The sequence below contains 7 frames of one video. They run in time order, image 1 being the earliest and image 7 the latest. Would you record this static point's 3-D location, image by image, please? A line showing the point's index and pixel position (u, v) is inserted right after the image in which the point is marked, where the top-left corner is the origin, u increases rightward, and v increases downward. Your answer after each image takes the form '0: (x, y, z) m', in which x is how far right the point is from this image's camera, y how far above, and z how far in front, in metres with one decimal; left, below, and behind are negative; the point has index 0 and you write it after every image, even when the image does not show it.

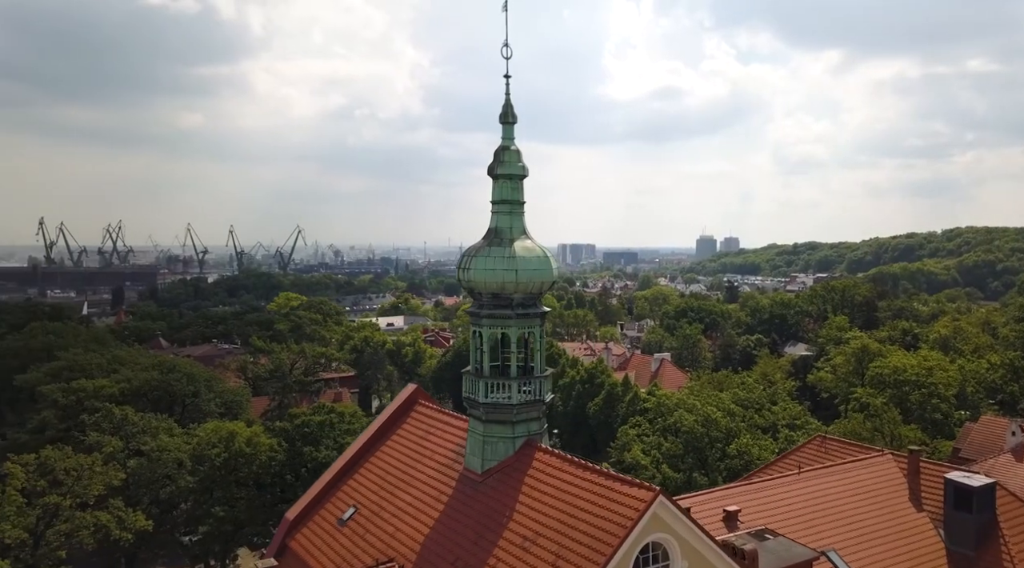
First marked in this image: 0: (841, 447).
0: (+7.9, -4.1, +18.9) m
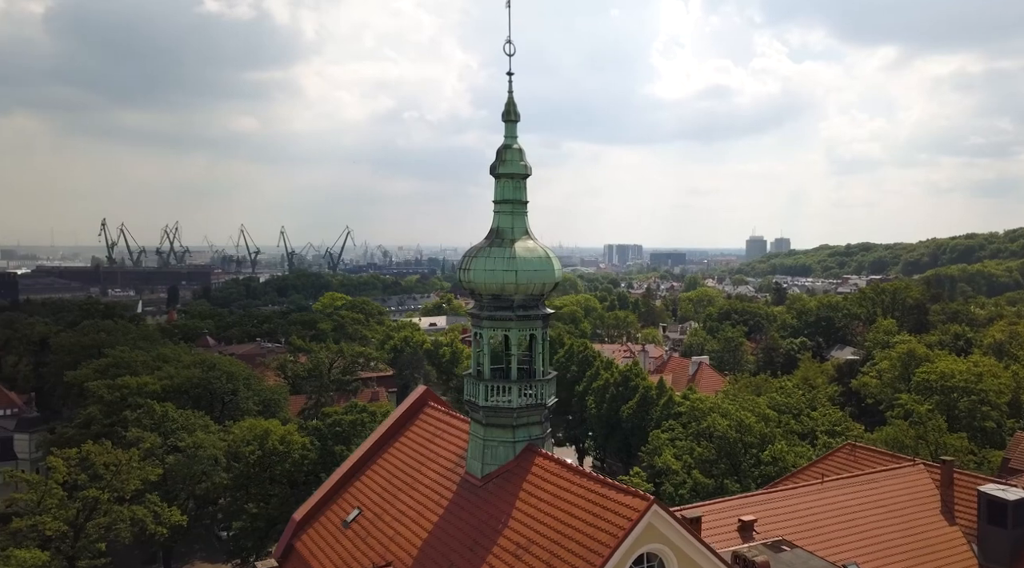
0: (+8.4, -4.1, +18.3) m
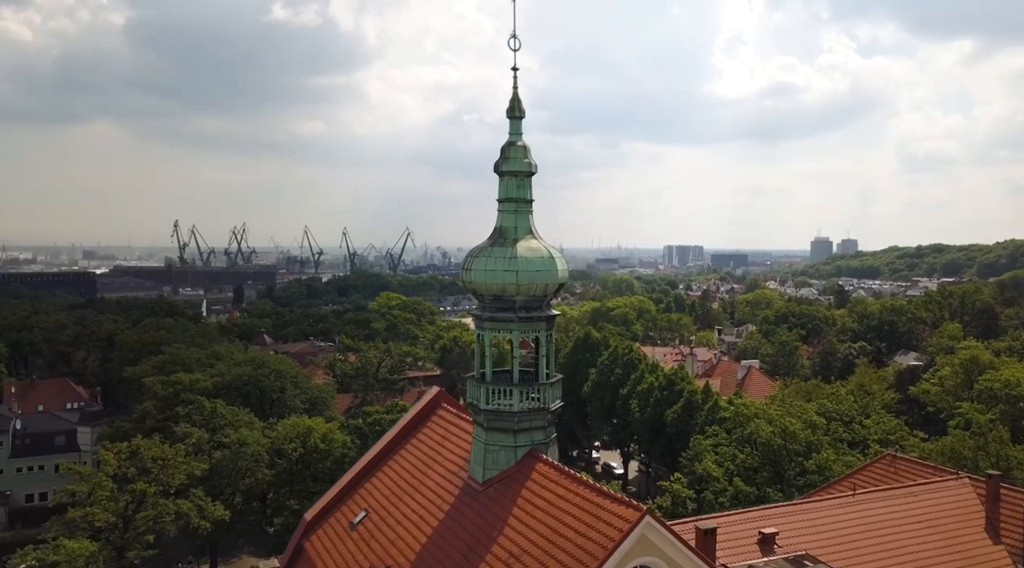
0: (+9.0, -4.2, +17.4) m
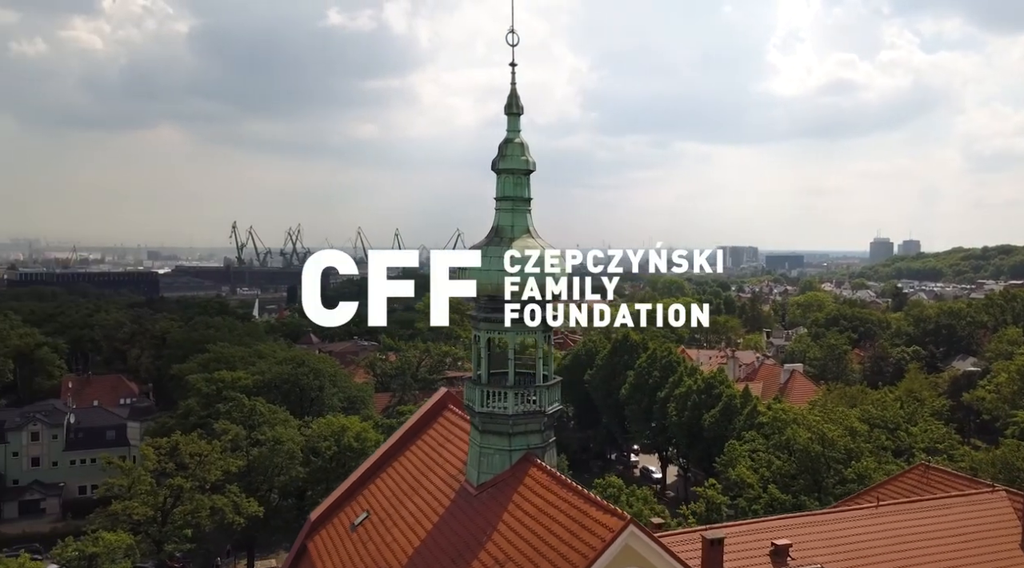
0: (+9.4, -4.2, +16.5) m
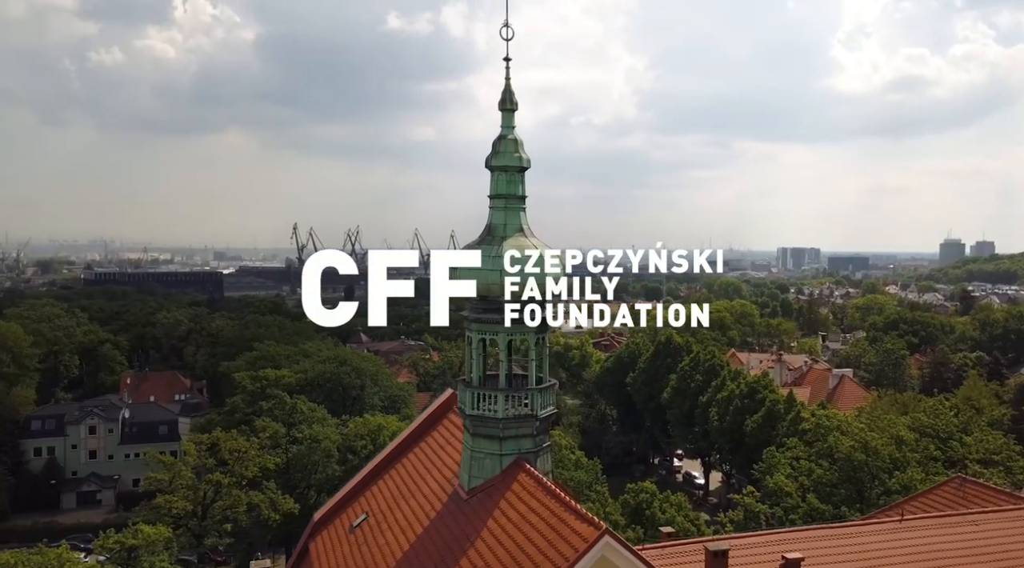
0: (+9.7, -4.3, +15.6) m
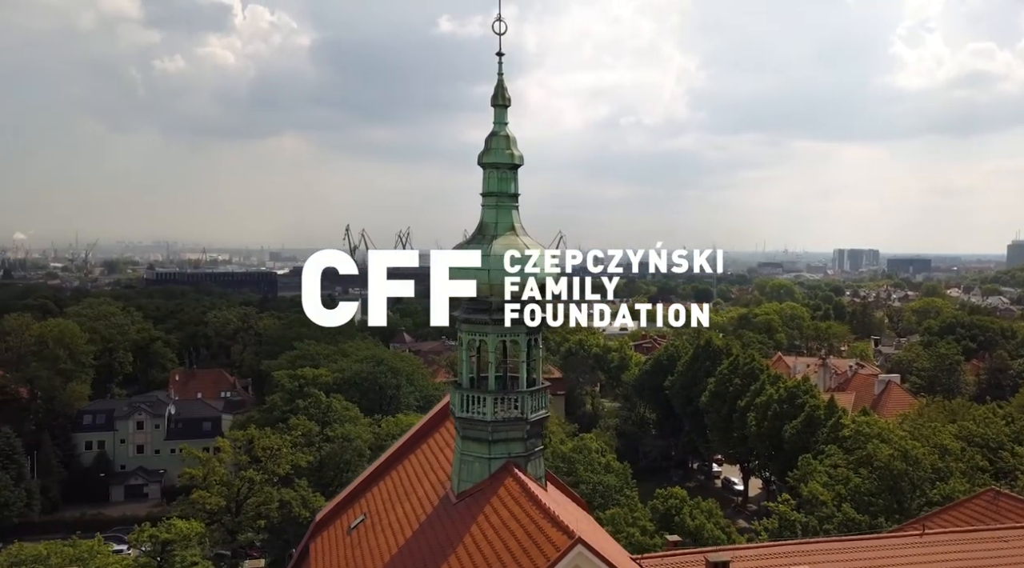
0: (+10.0, -4.3, +14.8) m
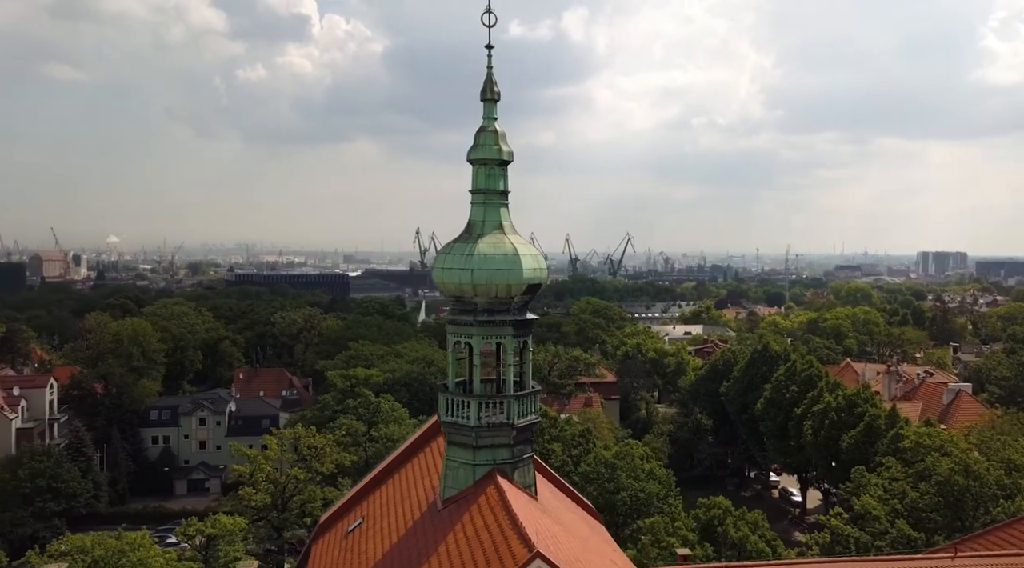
0: (+10.3, -4.4, +13.5) m
